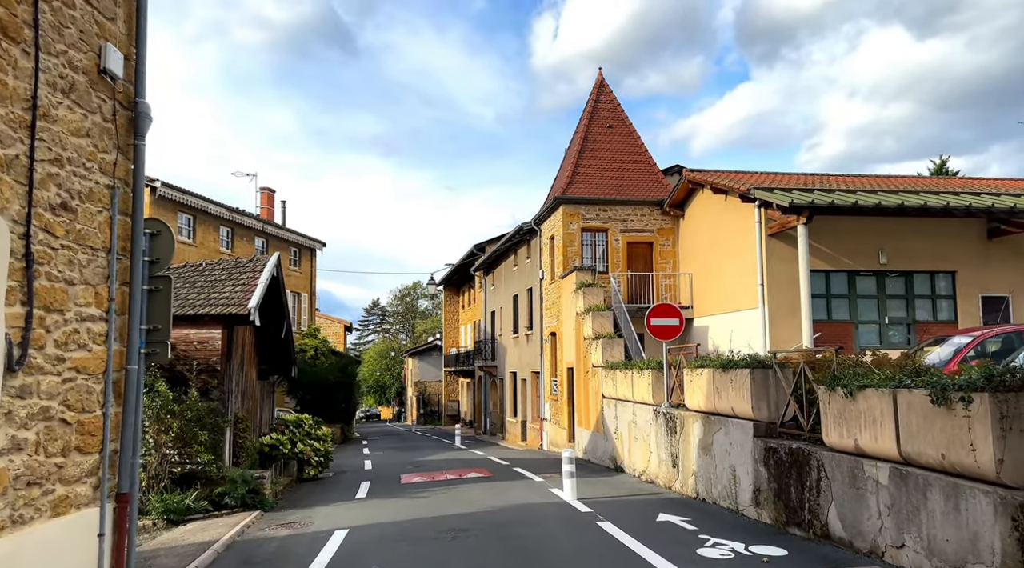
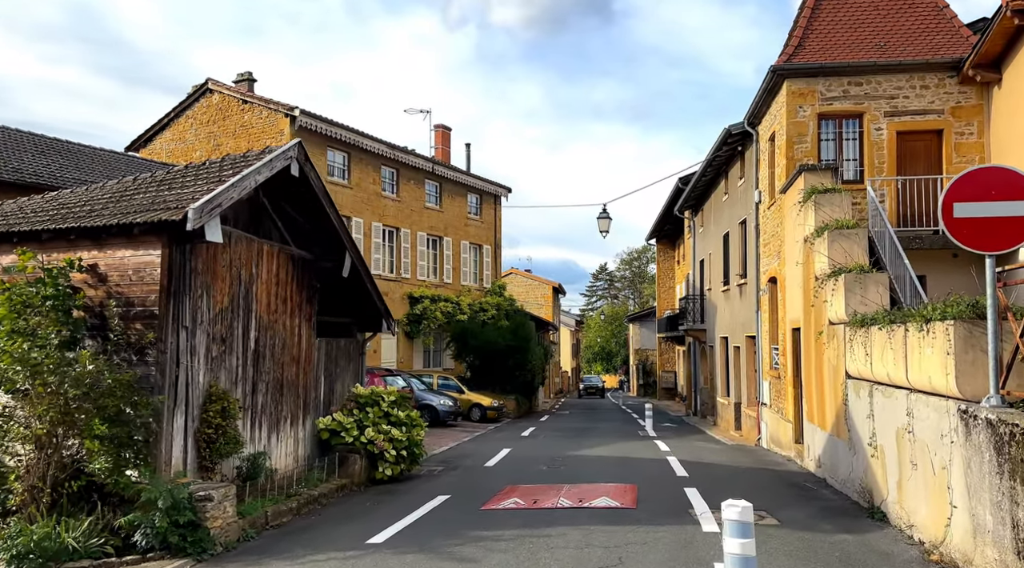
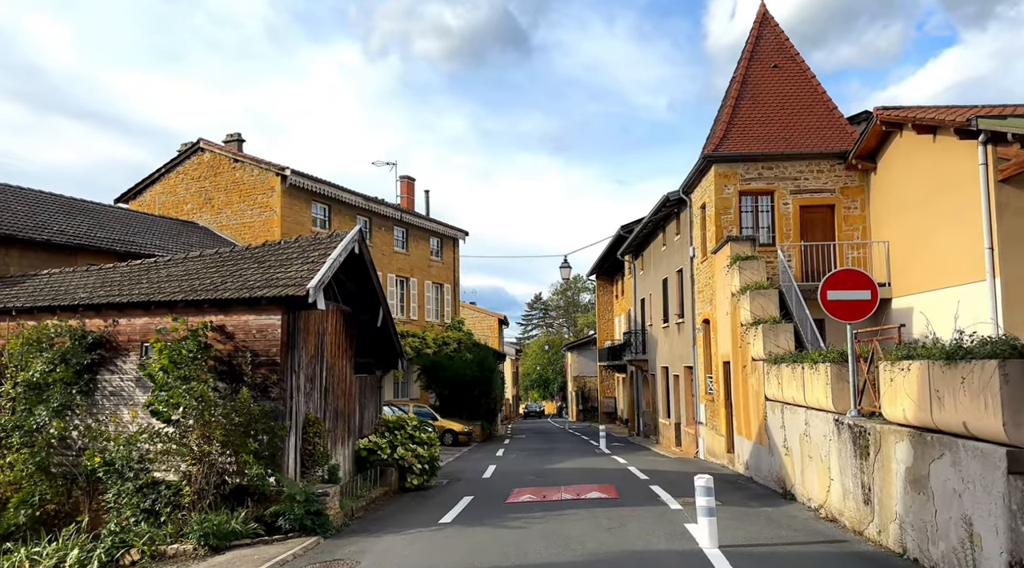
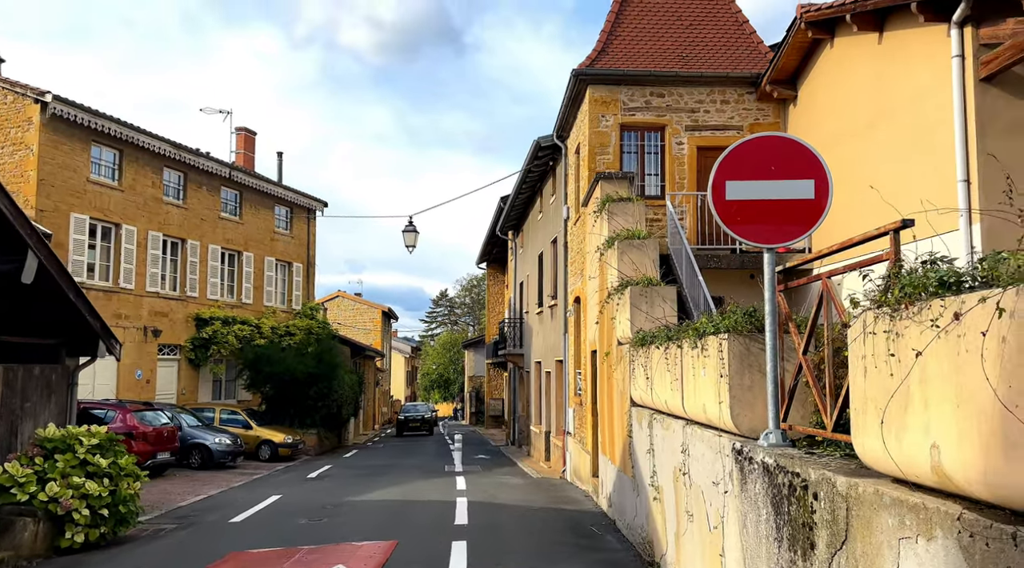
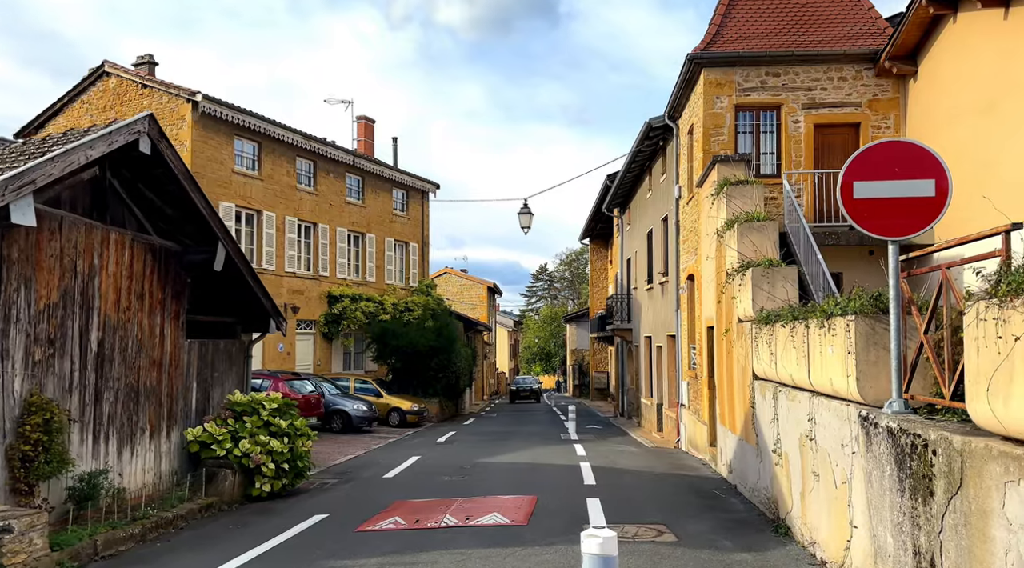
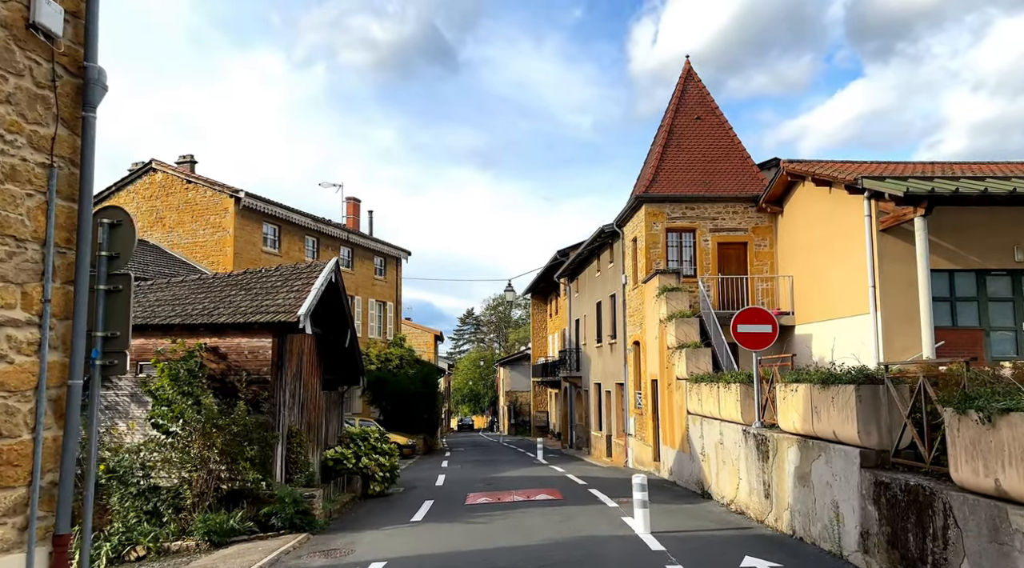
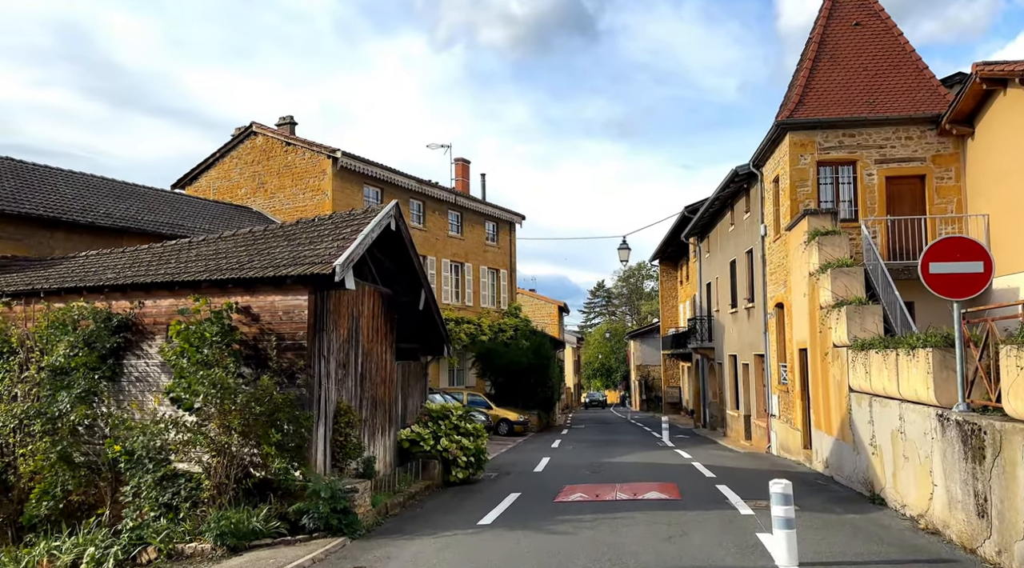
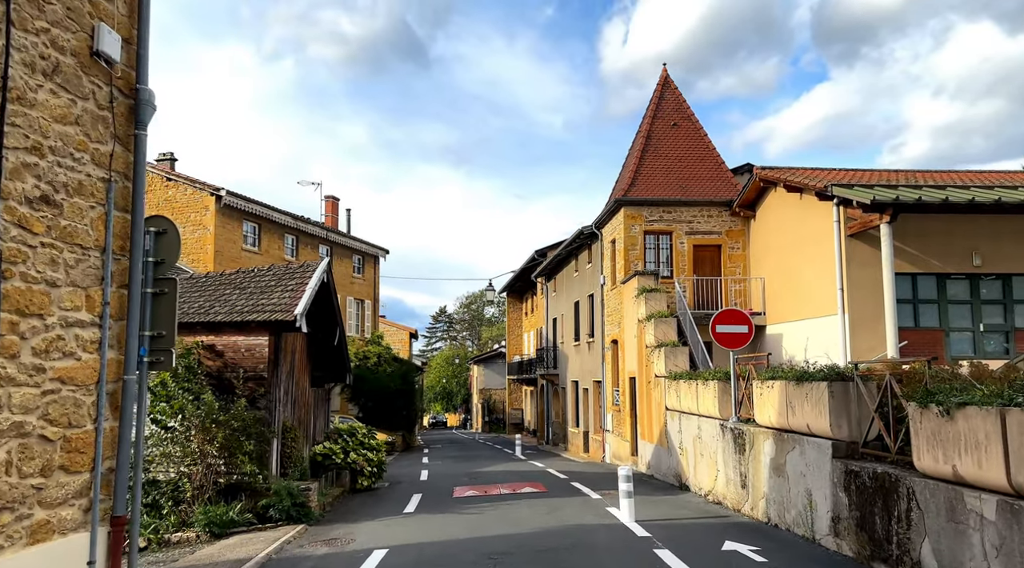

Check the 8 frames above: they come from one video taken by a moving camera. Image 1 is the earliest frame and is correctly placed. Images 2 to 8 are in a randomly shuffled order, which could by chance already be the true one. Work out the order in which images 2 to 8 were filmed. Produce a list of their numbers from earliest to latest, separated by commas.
8, 6, 3, 7, 2, 5, 4
